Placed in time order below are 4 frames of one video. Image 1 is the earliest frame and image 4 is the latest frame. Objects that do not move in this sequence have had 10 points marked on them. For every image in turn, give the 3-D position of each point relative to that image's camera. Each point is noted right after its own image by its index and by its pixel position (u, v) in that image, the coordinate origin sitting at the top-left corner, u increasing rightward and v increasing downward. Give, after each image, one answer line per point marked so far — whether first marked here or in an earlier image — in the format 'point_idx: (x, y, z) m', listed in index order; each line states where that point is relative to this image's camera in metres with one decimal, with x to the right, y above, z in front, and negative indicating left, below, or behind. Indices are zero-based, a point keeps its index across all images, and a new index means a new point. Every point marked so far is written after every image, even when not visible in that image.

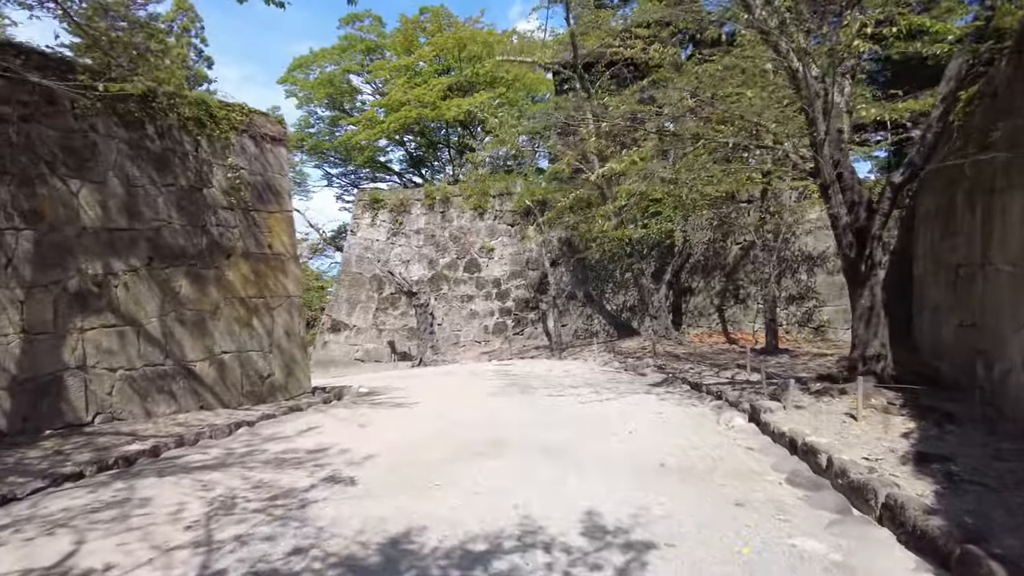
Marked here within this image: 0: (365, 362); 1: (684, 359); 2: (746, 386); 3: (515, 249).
0: (-3.2, -1.6, +14.4) m
1: (+2.6, -1.1, +10.1) m
2: (+2.5, -1.0, +7.0) m
3: (+0.1, +0.9, +14.5) m
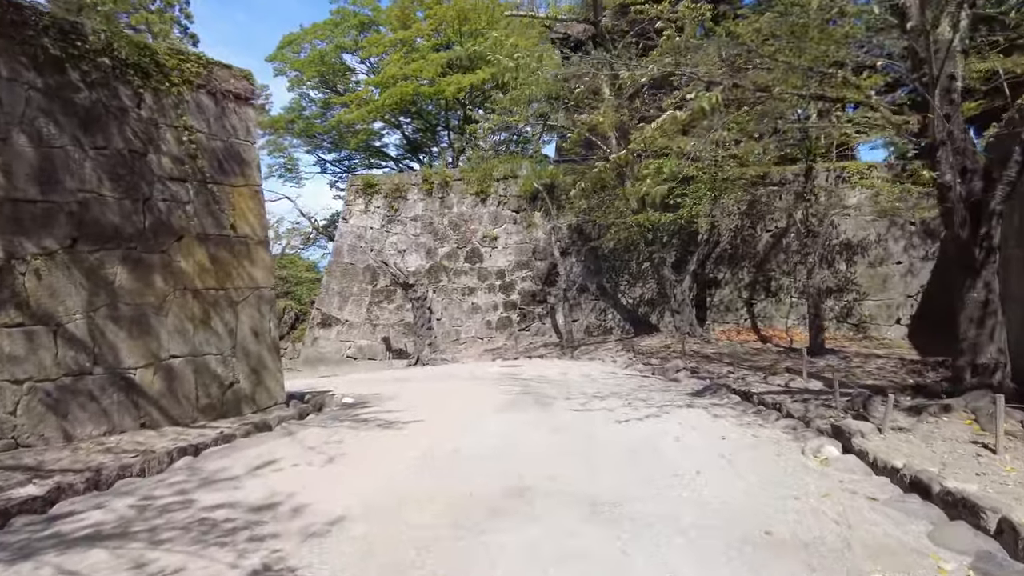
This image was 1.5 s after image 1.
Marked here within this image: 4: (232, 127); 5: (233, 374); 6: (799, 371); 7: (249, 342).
0: (-3.1, -1.4, +13.2) m
1: (+2.7, -1.0, +8.9) m
2: (+2.6, -1.0, +5.8) m
3: (+0.2, +1.0, +13.3) m
4: (-2.5, +1.5, +6.0) m
5: (-2.4, -0.7, +5.8) m
6: (+3.2, -0.9, +7.3) m
7: (-2.4, -0.5, +6.0) m
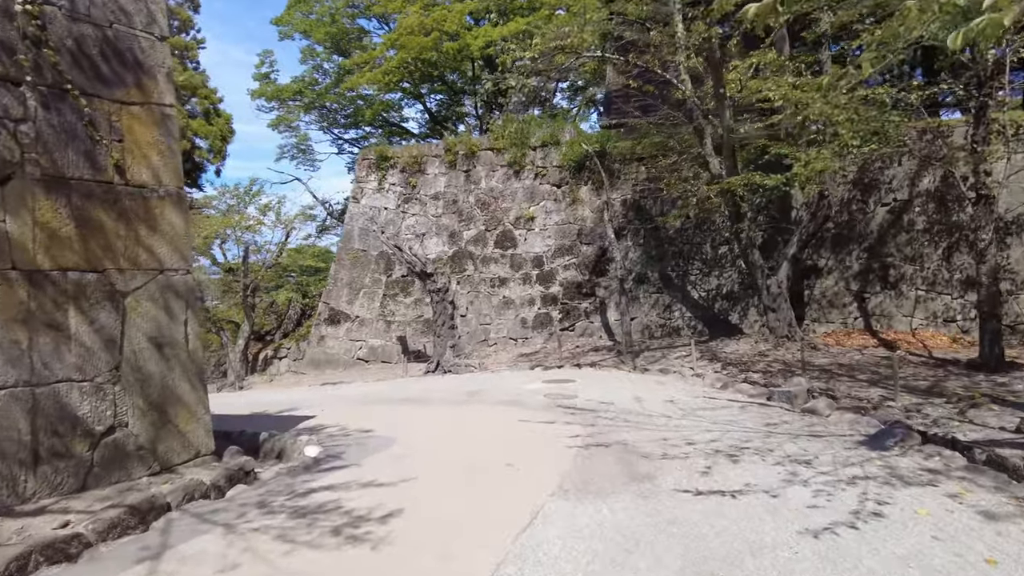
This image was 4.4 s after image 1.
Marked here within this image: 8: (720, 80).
0: (-2.4, -1.3, +10.9) m
1: (+3.2, -0.9, +6.3) m
2: (+2.9, -0.9, +3.2) m
3: (+0.8, +1.2, +10.8) m
4: (-2.2, +1.6, +3.7) m
5: (-2.1, -0.6, +3.4) m
6: (+3.6, -0.8, +4.8) m
7: (-2.0, -0.4, +3.7) m
8: (+2.5, +2.5, +7.9) m
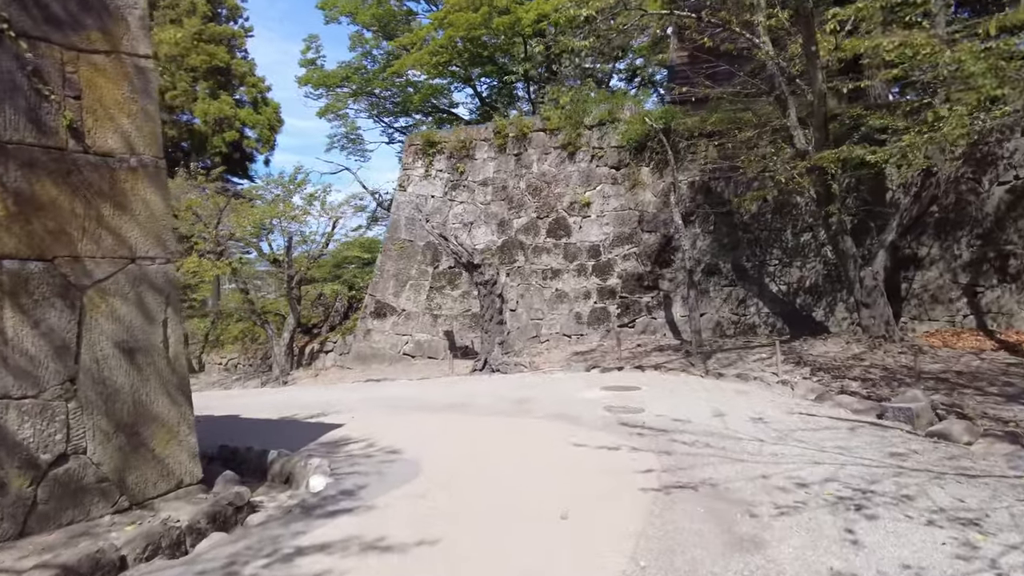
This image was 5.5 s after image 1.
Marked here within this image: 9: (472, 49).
0: (-1.6, -1.1, +10.2) m
1: (+3.6, -0.8, +5.2) m
2: (+3.1, -0.8, +2.1) m
3: (+1.6, +1.3, +9.9) m
4: (-1.9, +1.6, +3.0) m
5: (-1.9, -0.6, +2.7) m
6: (+3.9, -0.8, +3.6) m
7: (-1.8, -0.4, +2.9) m
8: (+3.1, +2.6, +6.8) m
9: (-0.8, +5.0, +13.7) m
